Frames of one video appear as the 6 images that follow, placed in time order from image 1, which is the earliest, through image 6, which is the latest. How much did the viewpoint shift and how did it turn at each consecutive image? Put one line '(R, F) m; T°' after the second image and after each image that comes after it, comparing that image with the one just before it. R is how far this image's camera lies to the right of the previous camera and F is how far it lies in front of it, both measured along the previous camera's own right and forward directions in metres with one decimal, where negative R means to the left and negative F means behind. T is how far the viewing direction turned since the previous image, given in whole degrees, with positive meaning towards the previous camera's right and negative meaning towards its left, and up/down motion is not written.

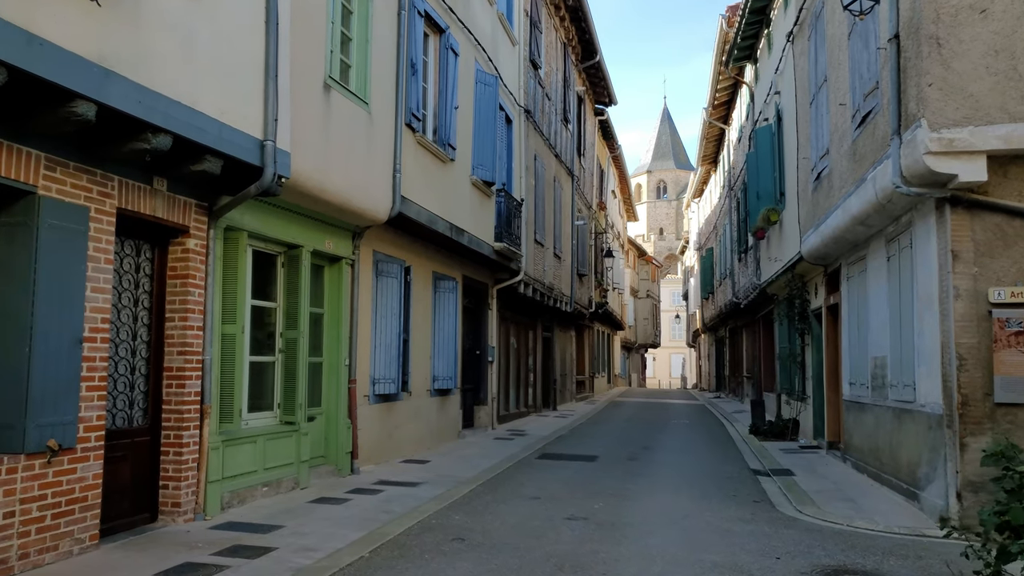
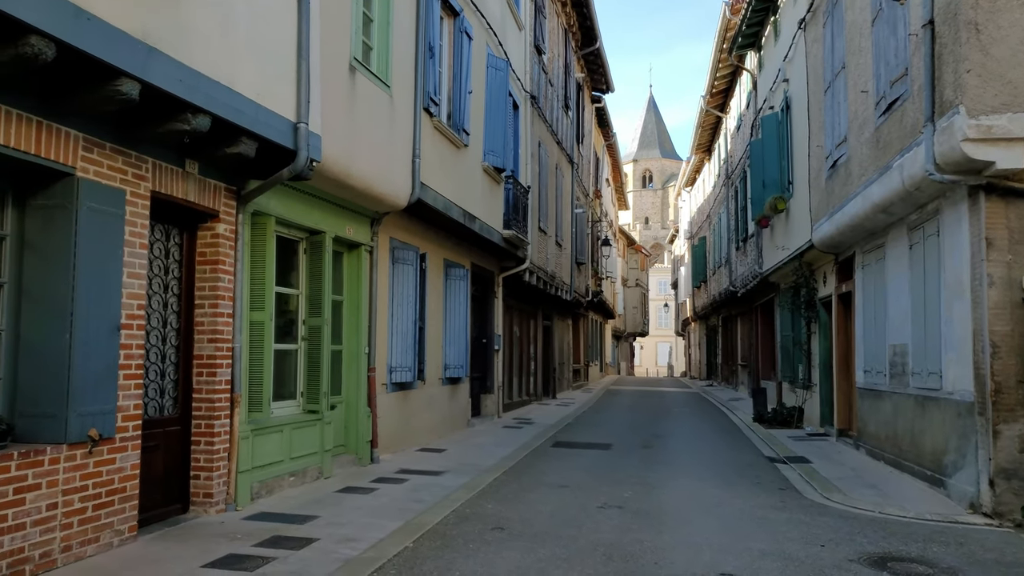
(-0.4, +0.1) m; +1°
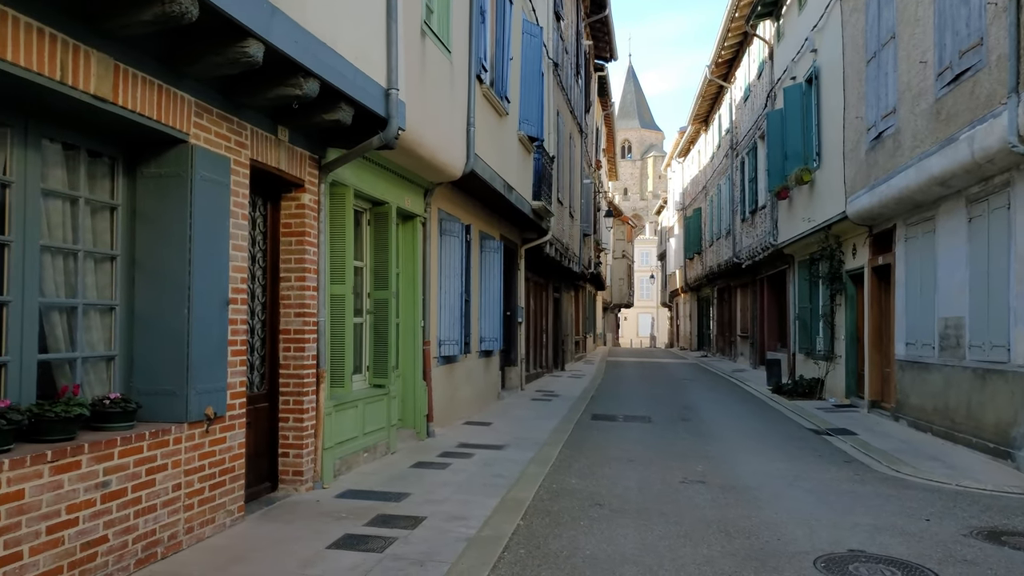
(-0.9, +0.2) m; +2°
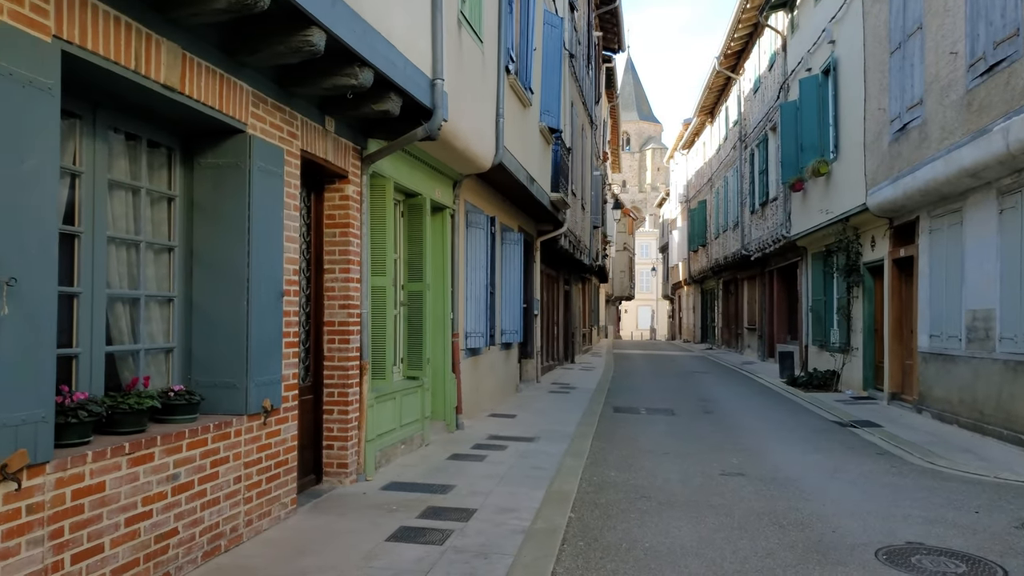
(-0.4, 0.0) m; 0°
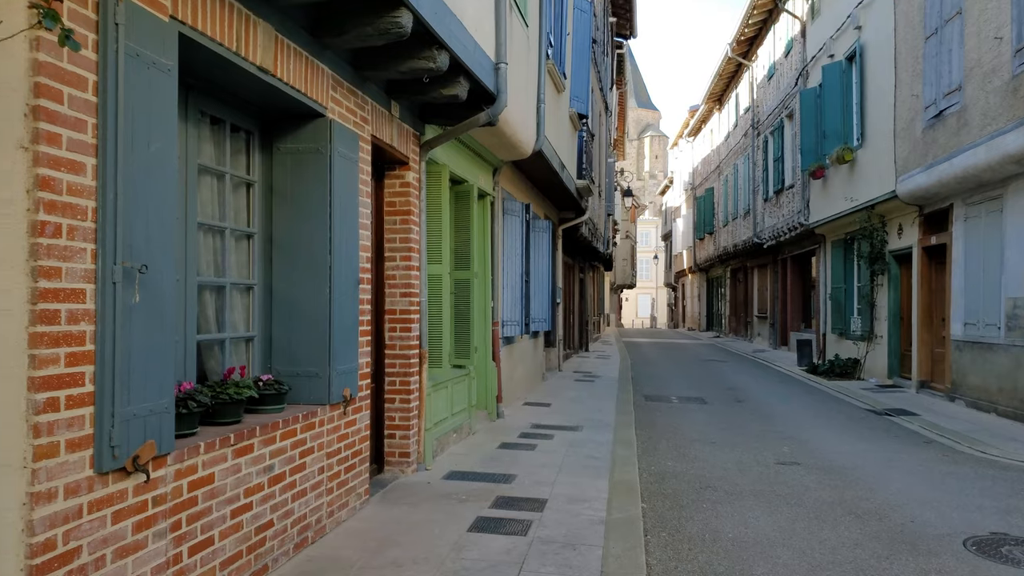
(-0.5, +0.1) m; 0°
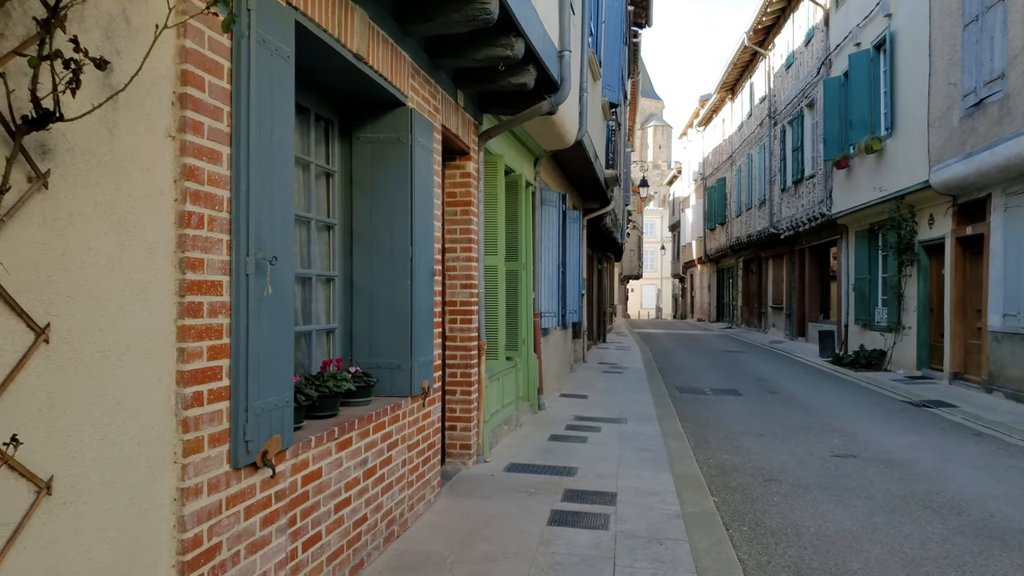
(-0.5, +0.1) m; 0°
